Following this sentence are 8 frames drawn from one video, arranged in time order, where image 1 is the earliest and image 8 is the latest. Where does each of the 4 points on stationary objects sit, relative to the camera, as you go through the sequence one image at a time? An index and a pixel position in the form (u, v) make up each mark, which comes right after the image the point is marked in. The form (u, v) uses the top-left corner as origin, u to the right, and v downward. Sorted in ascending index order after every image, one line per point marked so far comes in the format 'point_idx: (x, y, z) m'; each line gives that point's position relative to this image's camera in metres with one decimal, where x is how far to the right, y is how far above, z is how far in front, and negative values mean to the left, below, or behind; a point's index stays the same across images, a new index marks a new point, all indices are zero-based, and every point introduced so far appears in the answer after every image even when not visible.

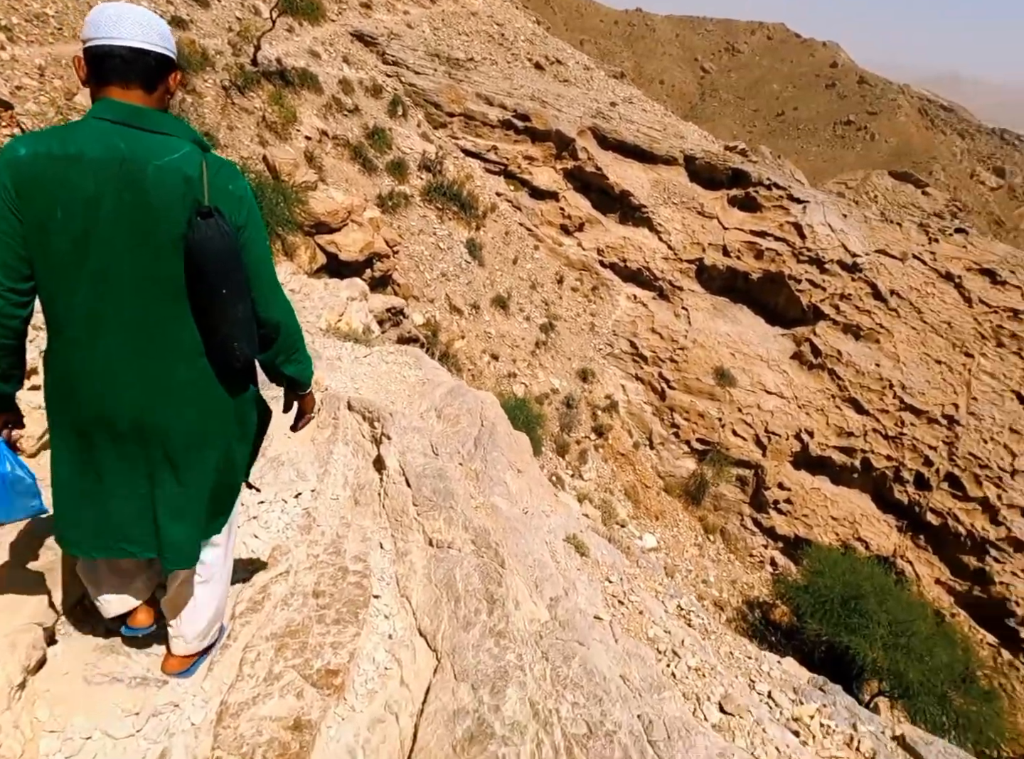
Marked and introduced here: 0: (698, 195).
0: (+2.6, +2.6, +13.7) m
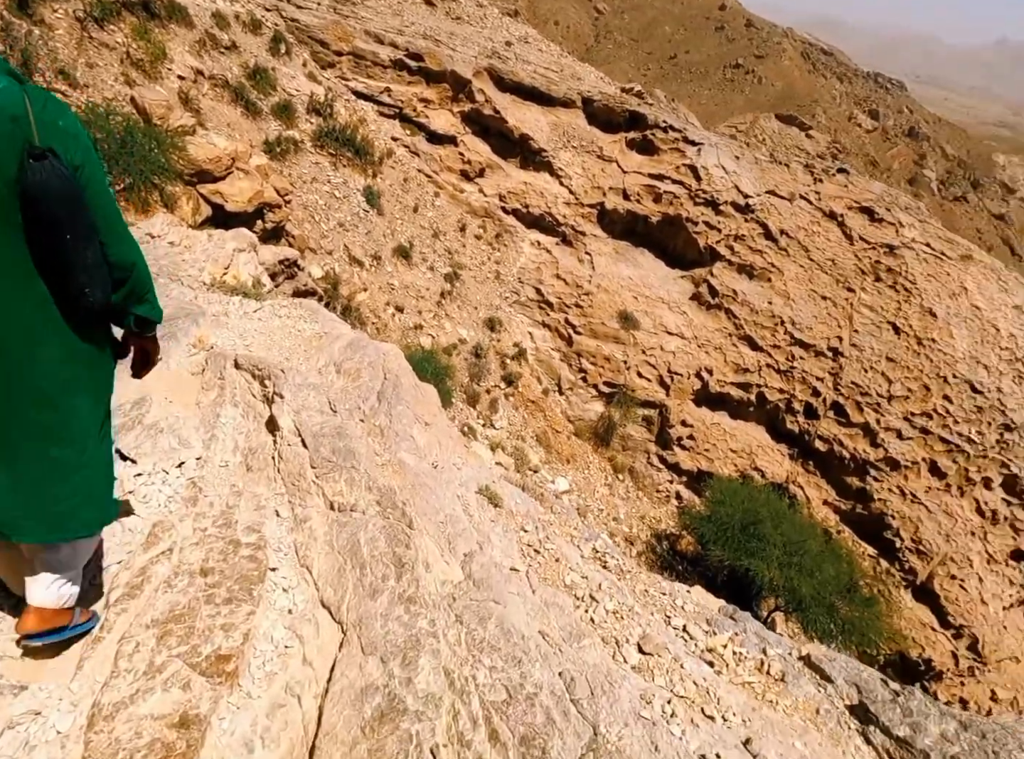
0: (+1.2, +3.4, +13.4) m
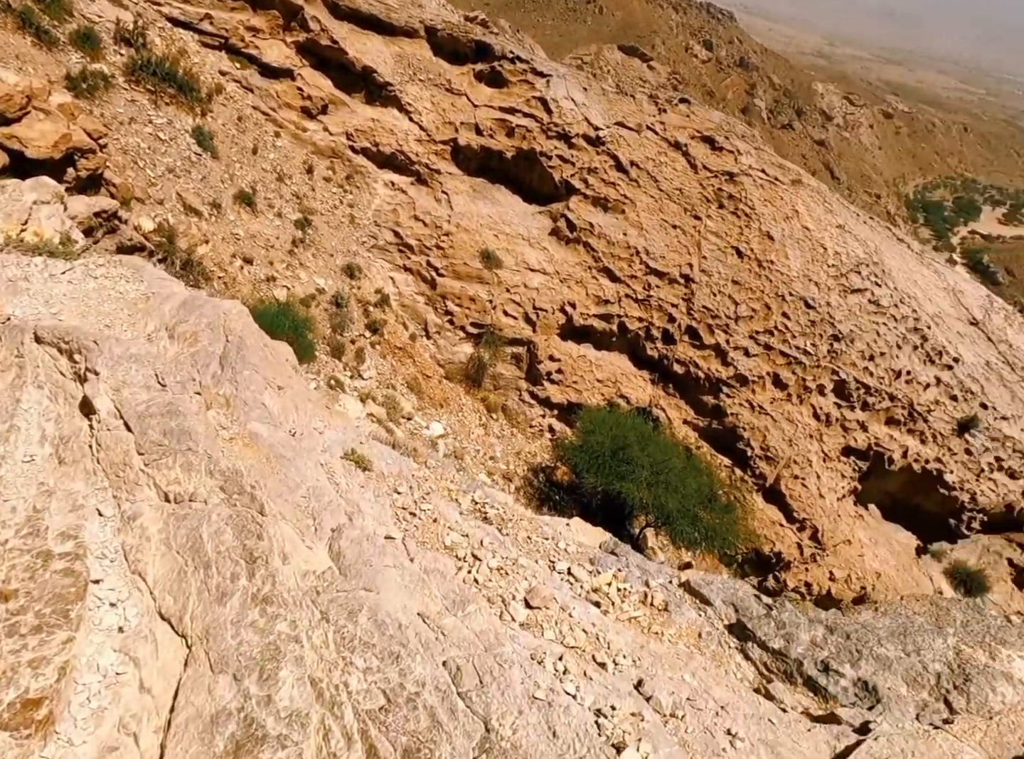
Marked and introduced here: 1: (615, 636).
0: (-0.9, +4.1, +12.6) m
1: (+0.8, -1.8, +6.8) m
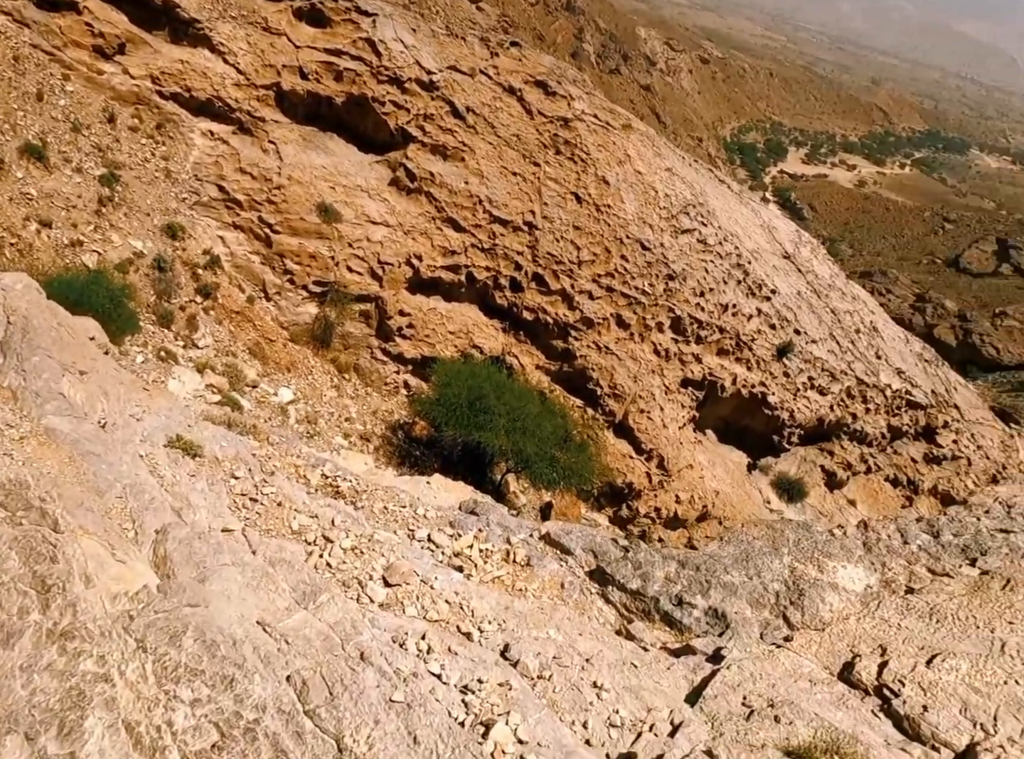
0: (-3.1, +4.5, +11.6) m
1: (-0.2, -1.5, +6.5) m
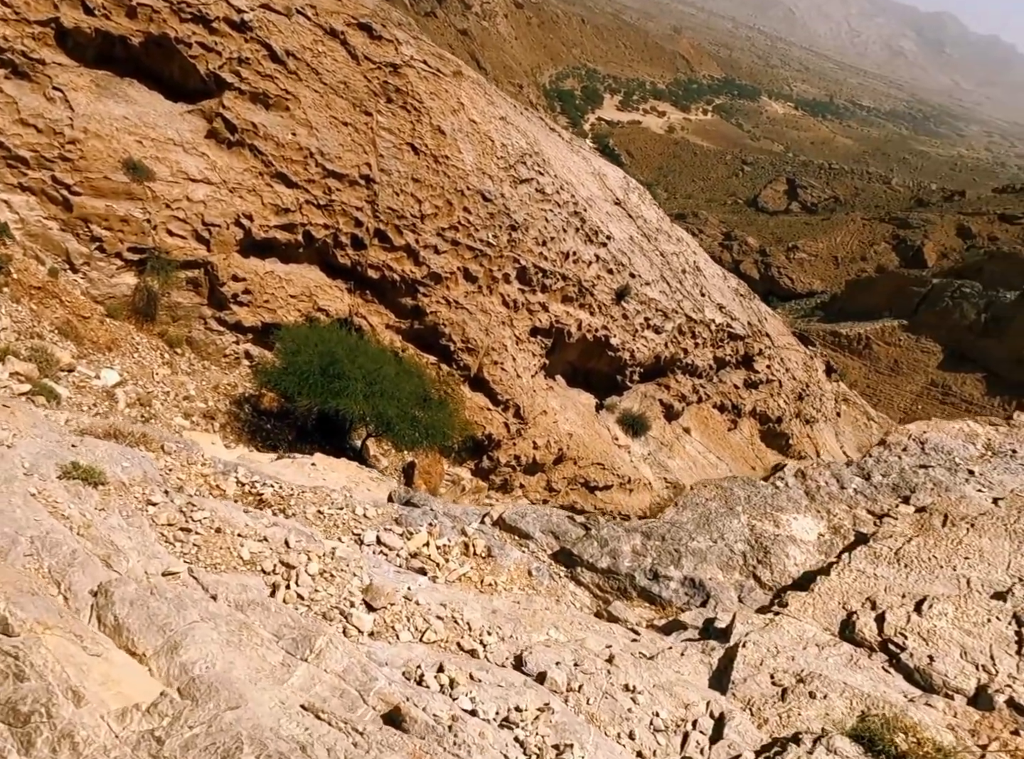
0: (-4.5, +4.6, +9.9) m
1: (-0.3, -1.4, +5.8) m
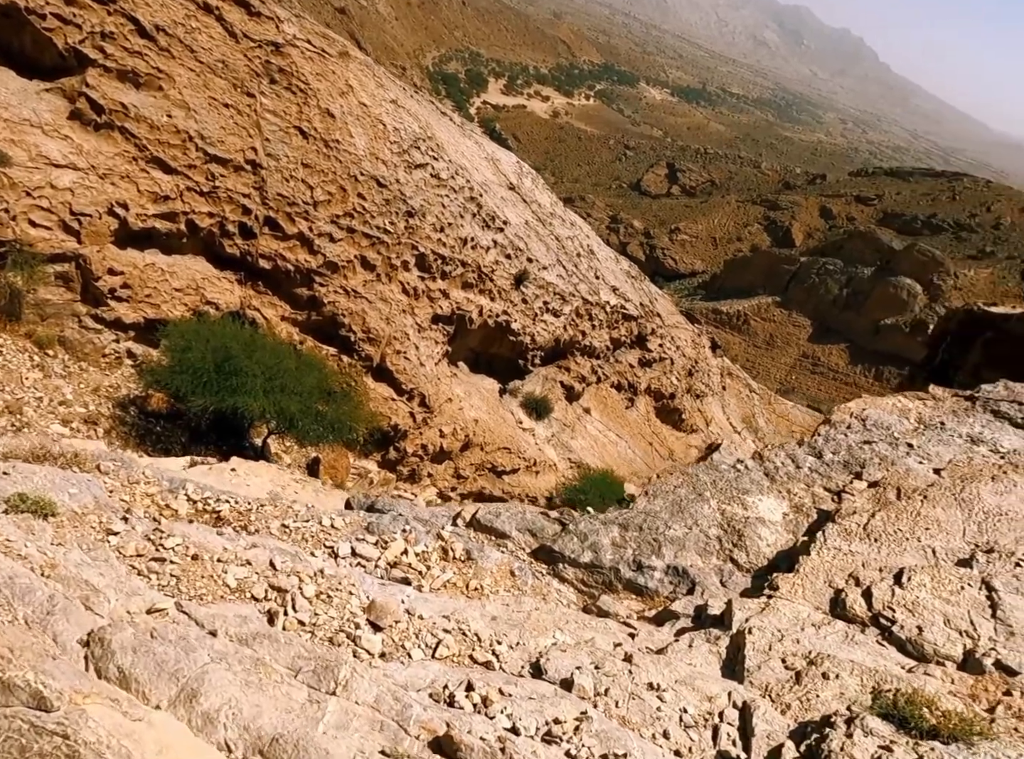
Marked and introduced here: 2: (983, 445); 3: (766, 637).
0: (-5.2, +4.5, +9.0) m
1: (-0.2, -1.4, +5.6) m
2: (+4.3, -0.6, +8.9) m
3: (+1.5, -1.6, +5.8) m
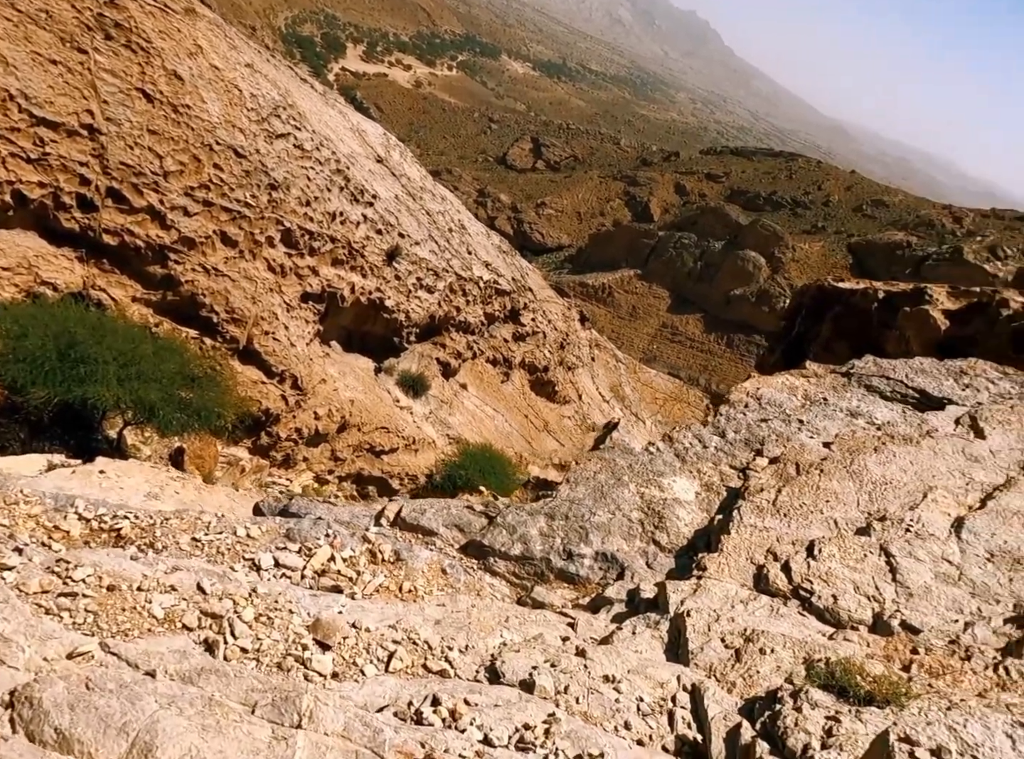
0: (-6.1, +4.4, +8.0) m
1: (-0.5, -1.4, +5.5) m
2: (+3.4, -0.4, +9.4) m
3: (+1.2, -1.5, +6.0) m
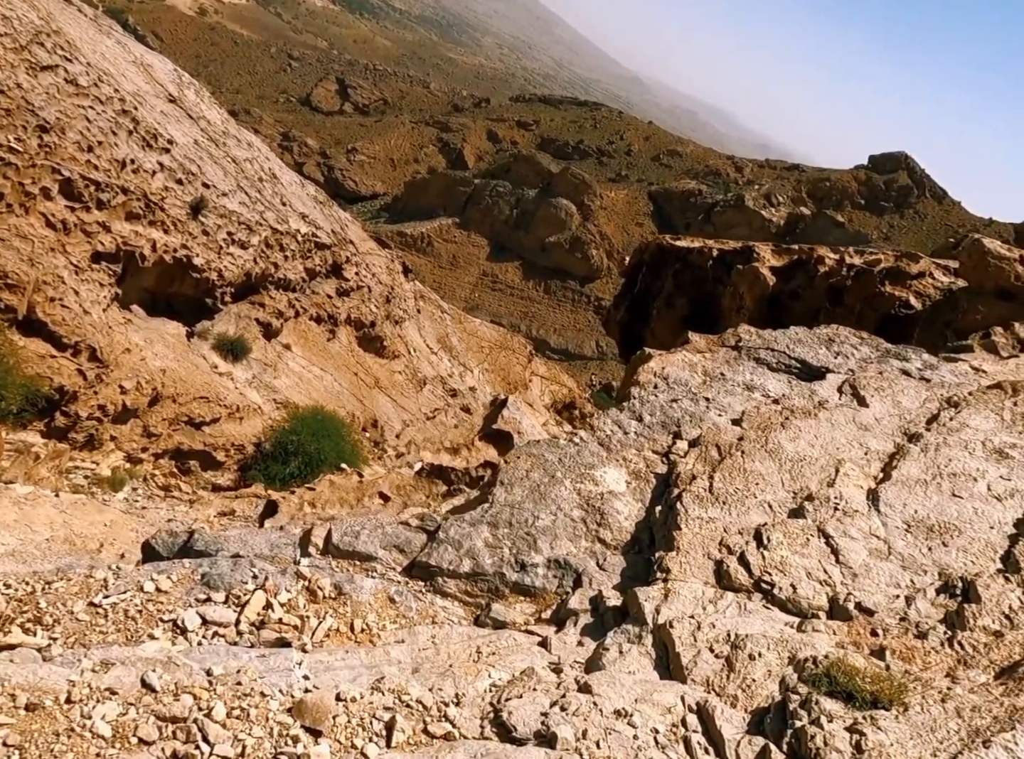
0: (-6.7, +4.0, +6.0) m
1: (-0.5, -1.6, +5.1) m
2: (+2.5, -0.1, +9.6) m
3: (+1.1, -1.6, +5.9) m
